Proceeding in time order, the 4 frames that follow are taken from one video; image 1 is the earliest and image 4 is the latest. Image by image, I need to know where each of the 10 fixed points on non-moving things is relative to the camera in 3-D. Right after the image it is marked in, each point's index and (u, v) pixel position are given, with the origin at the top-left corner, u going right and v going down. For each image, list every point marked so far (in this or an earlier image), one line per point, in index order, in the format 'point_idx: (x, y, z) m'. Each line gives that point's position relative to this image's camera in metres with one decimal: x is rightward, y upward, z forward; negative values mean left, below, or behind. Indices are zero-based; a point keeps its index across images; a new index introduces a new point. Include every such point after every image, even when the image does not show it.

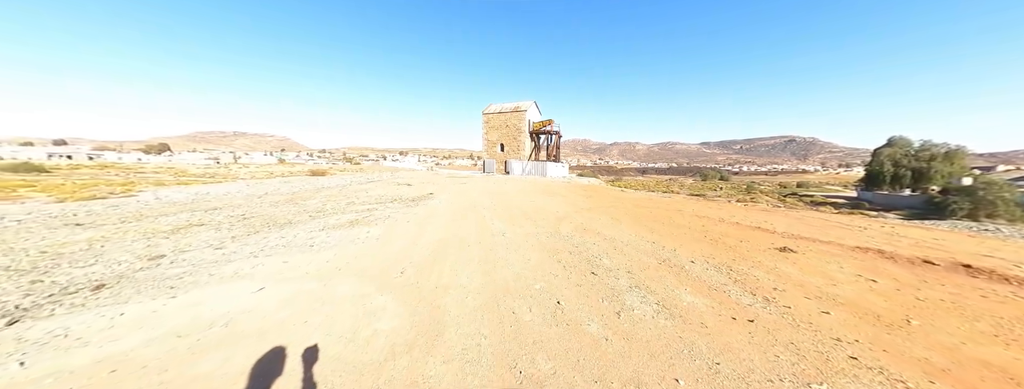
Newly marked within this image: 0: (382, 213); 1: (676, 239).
0: (-6.7, -1.0, +12.2) m
1: (+4.9, -1.3, +7.1) m
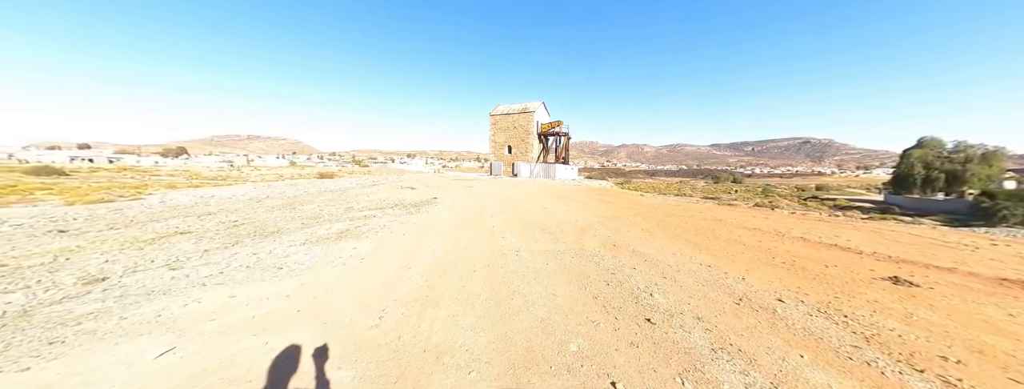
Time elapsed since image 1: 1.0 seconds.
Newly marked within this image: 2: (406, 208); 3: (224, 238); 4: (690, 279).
0: (-6.2, -1.3, +11.0) m
1: (+5.3, -1.6, +5.6) m
2: (-6.8, -0.9, +15.1) m
3: (-12.7, -1.9, +10.4) m
4: (+3.5, -1.7, +4.7) m
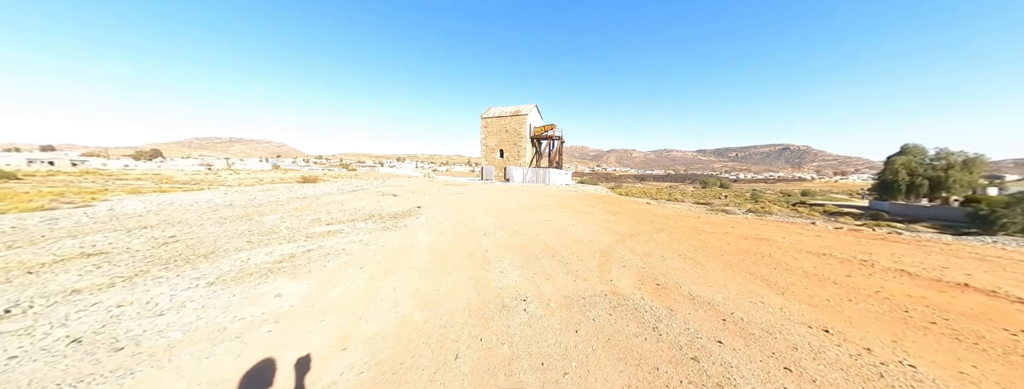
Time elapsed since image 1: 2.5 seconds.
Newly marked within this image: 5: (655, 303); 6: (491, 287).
0: (-6.3, -1.7, +8.6) m
1: (+5.4, -2.0, +3.6) m
2: (-7.0, -1.4, +12.8) m
3: (-12.8, -2.4, +7.9) m
4: (+3.7, -2.0, +2.7) m
5: (+2.5, -1.9, +4.2) m
6: (-0.4, -1.8, +4.8) m
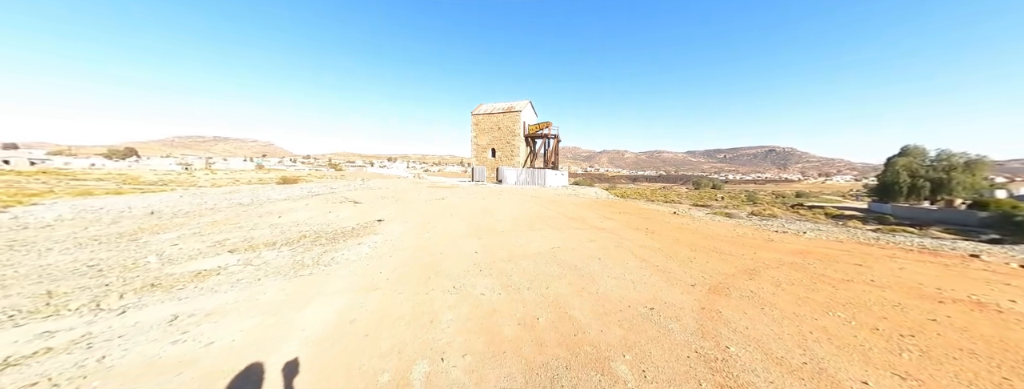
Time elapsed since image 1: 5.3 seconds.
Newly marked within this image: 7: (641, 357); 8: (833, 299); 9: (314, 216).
0: (-6.5, -2.2, +4.4) m
1: (+5.3, -2.4, -0.2) m
2: (-7.4, -1.9, +8.5) m
3: (-12.9, -2.9, +3.4) m
4: (+3.6, -2.5, -1.2) m
5: (+2.4, -2.3, +0.2) m
6: (-0.5, -2.3, +0.8) m
7: (+1.8, -2.1, +3.2) m
8: (+6.0, -2.0, +4.4) m
9: (-11.8, -1.2, +14.3) m
